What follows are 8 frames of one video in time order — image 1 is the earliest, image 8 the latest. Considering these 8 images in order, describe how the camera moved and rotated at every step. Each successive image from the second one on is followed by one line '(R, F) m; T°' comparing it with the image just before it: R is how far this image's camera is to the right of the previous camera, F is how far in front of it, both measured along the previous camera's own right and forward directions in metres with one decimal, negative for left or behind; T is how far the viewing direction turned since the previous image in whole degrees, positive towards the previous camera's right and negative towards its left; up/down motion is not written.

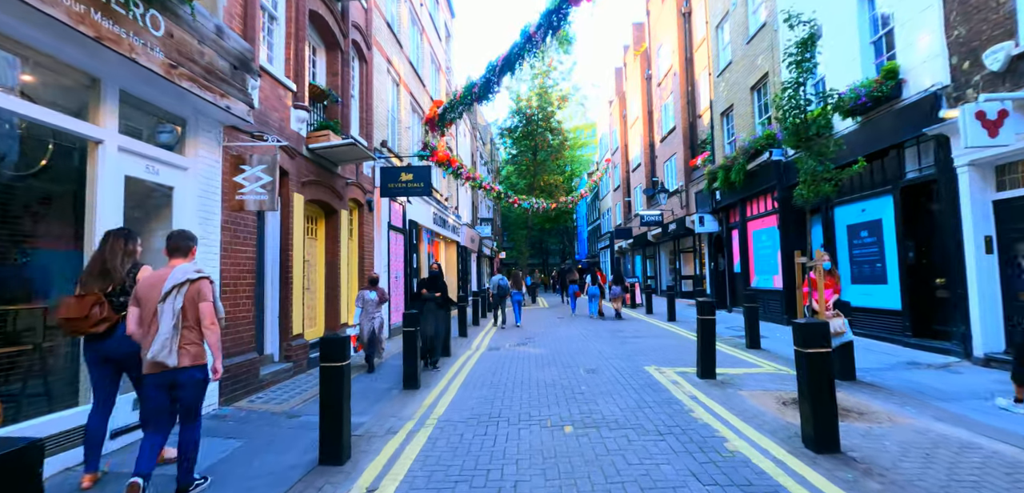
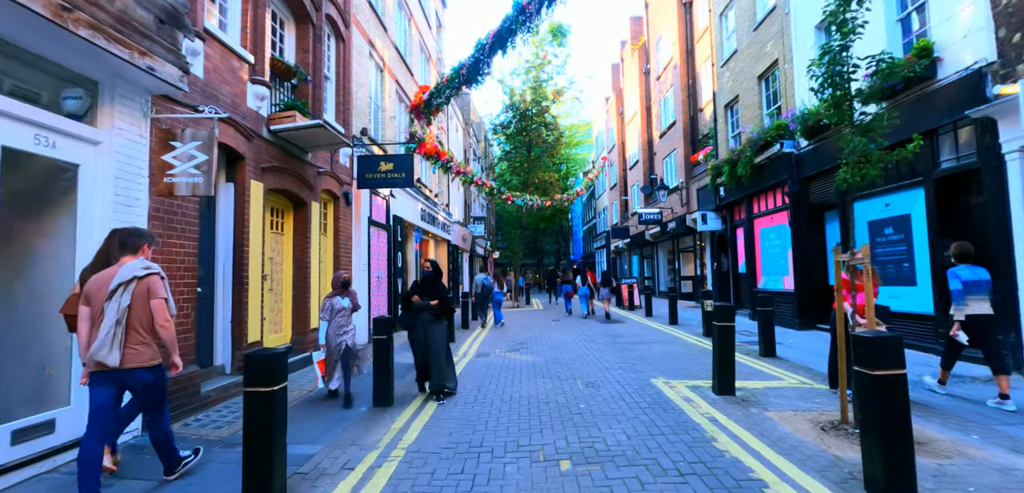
(+0.1, +0.9) m; +1°
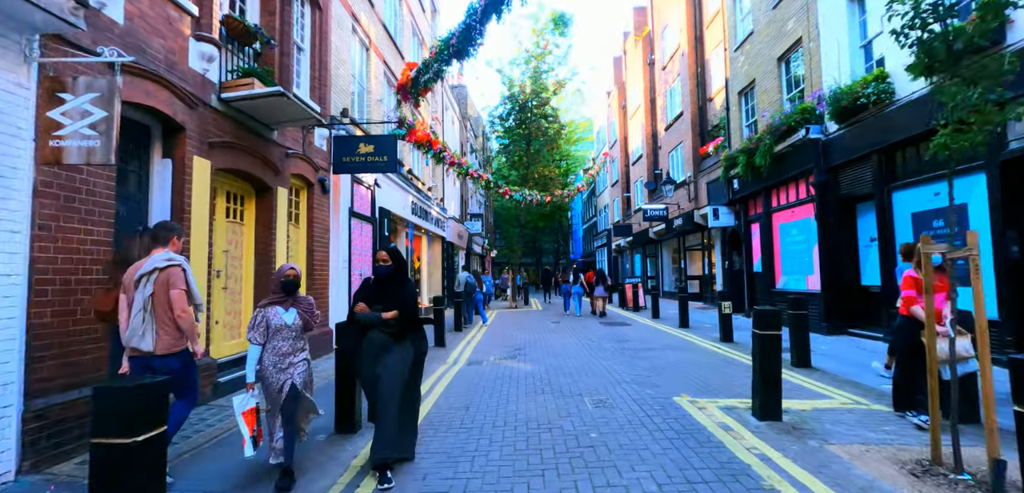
(0.0, +1.1) m; 0°
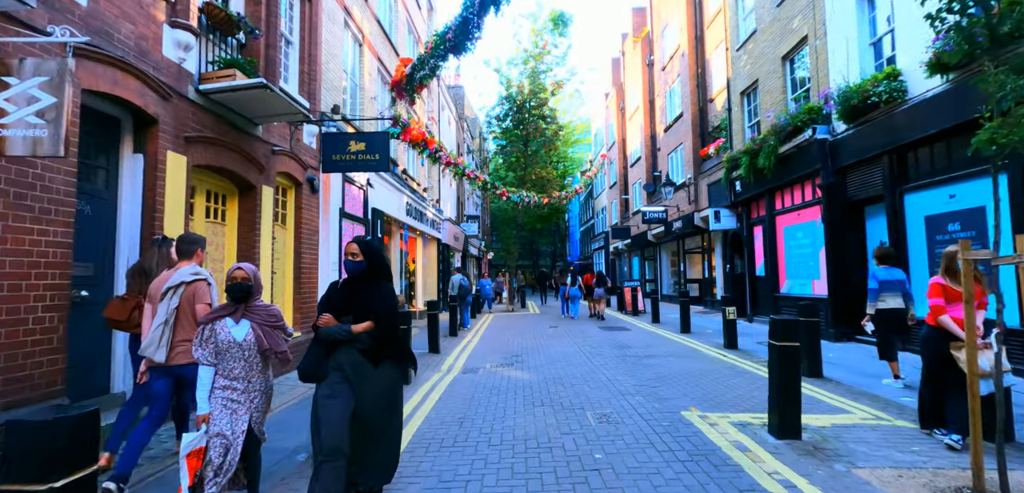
(0.0, +0.4) m; 0°
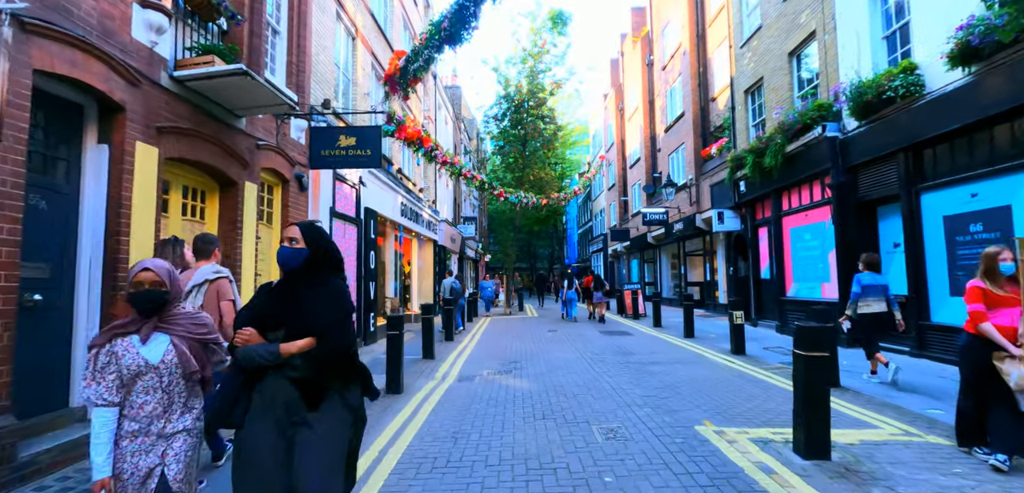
(0.0, +0.4) m; 0°
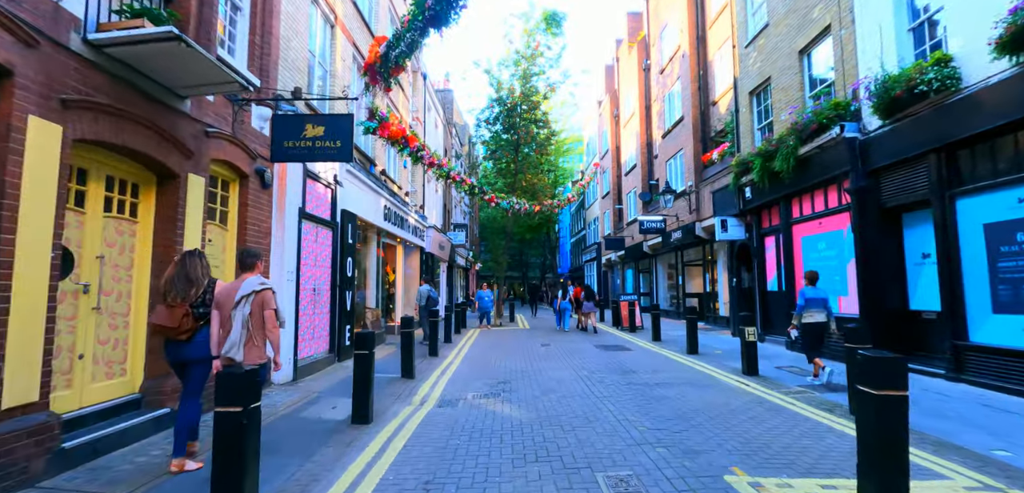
(0.0, +0.9) m; +1°
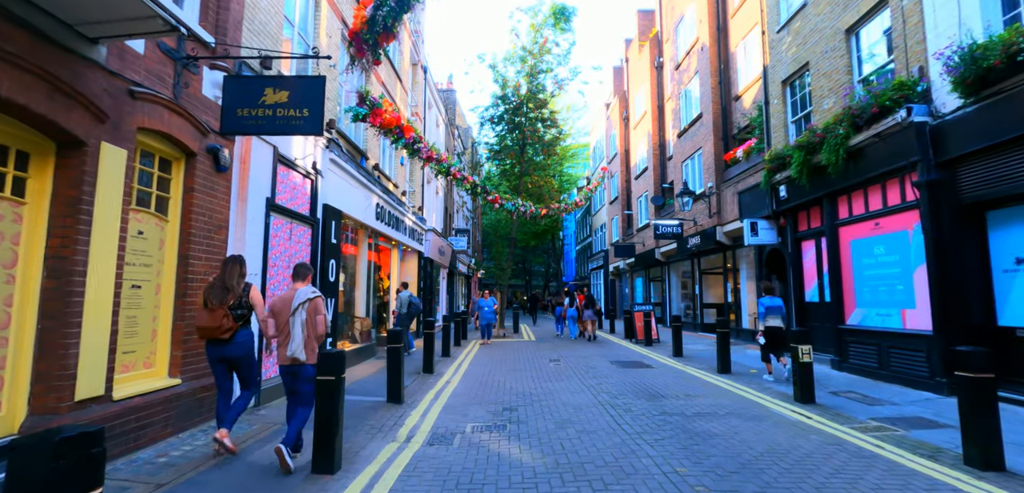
(-0.1, +1.4) m; 0°
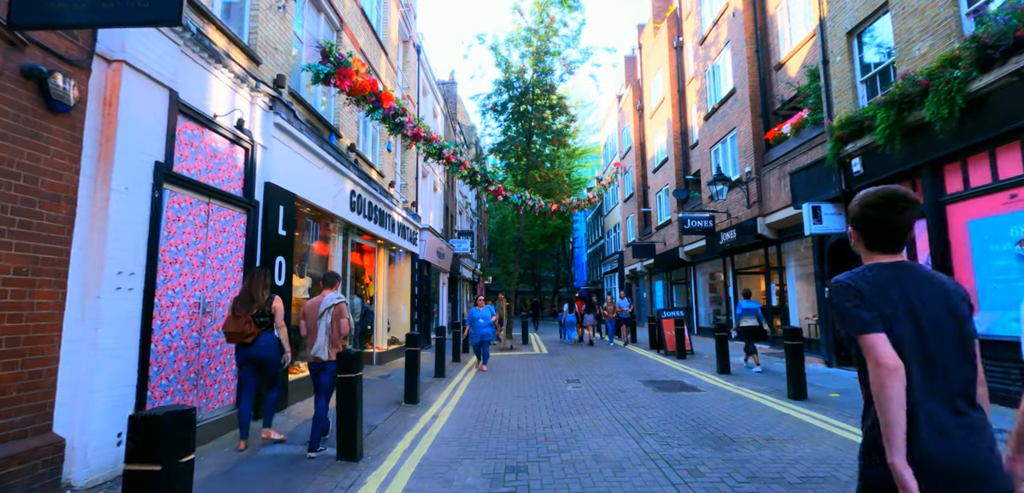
(0.0, +2.2) m; -1°
